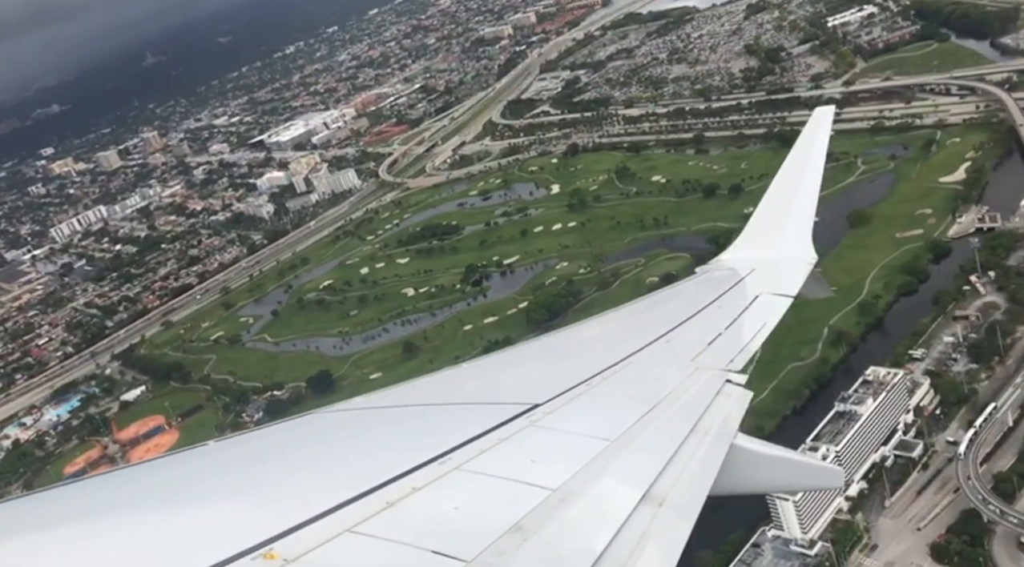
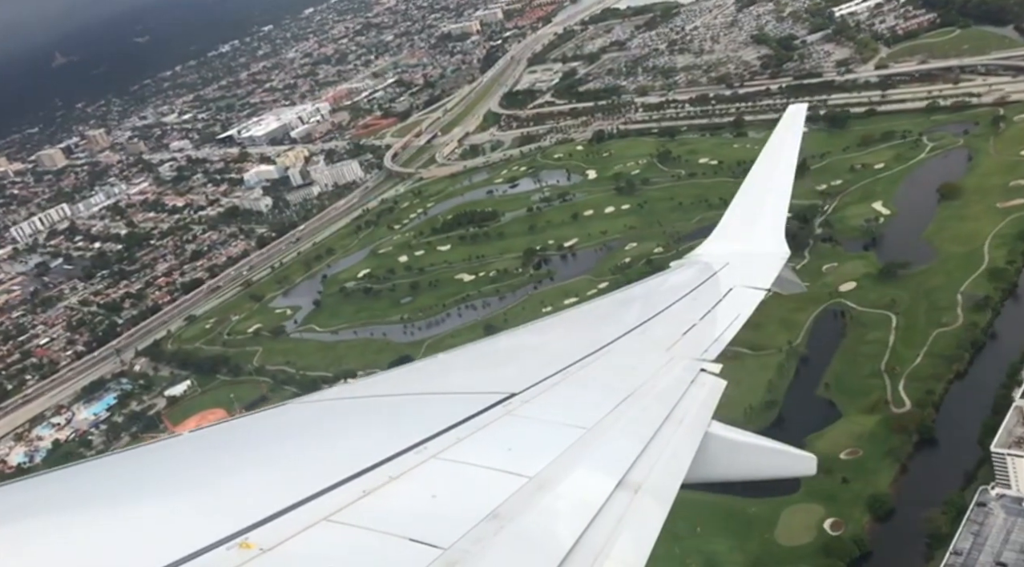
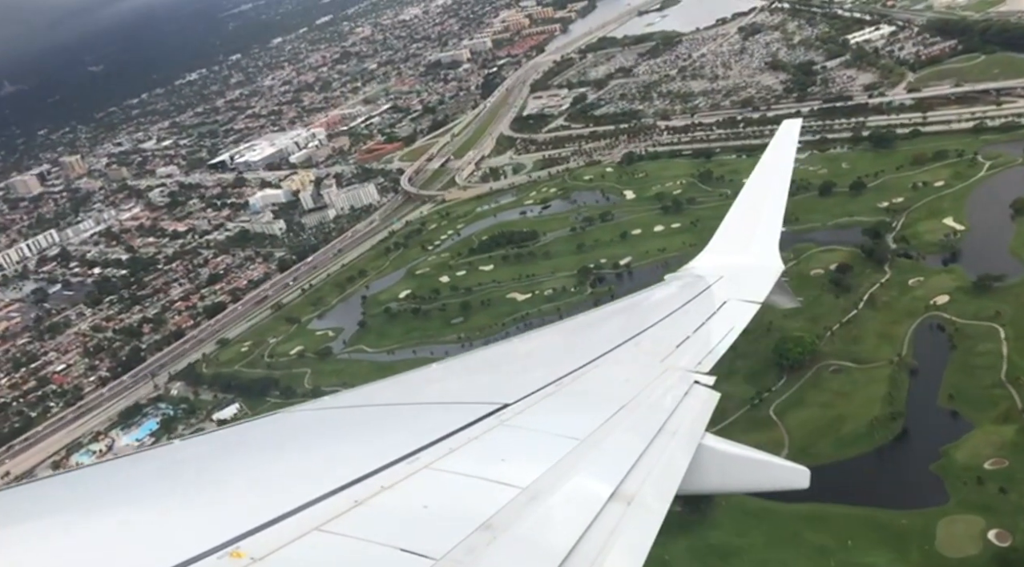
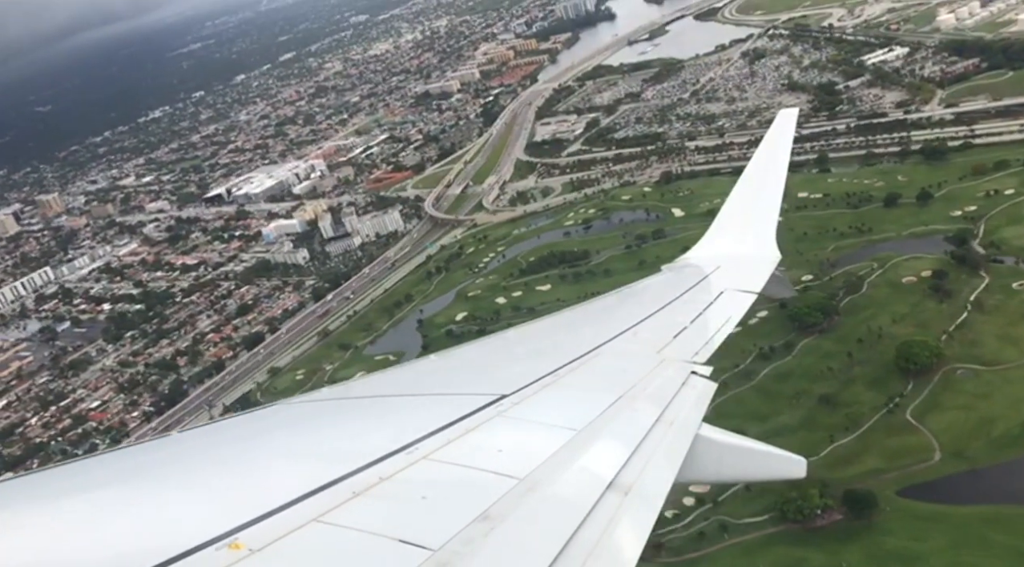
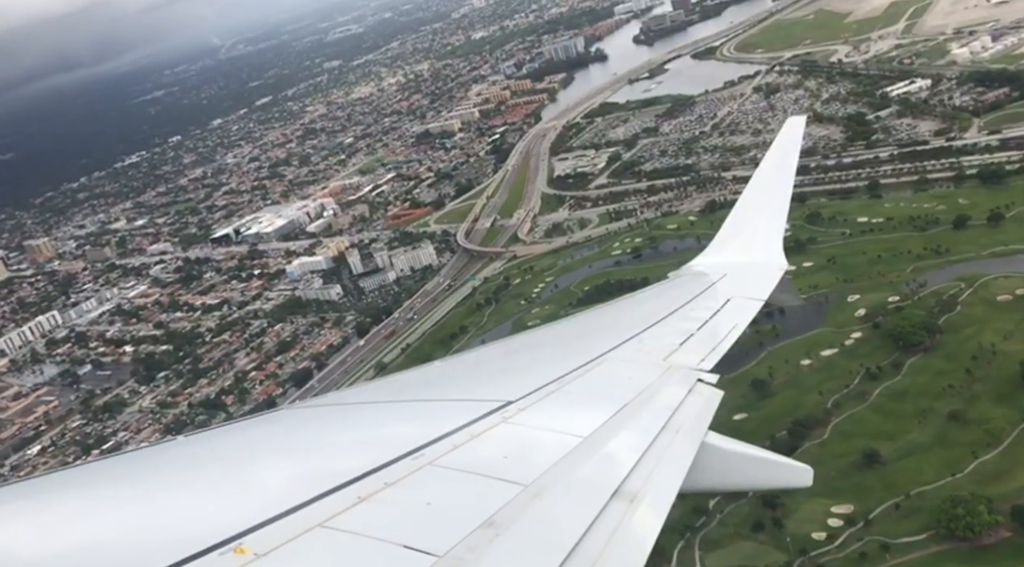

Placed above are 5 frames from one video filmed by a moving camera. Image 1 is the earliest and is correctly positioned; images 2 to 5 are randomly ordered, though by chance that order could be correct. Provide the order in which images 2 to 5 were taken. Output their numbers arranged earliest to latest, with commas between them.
2, 3, 4, 5
